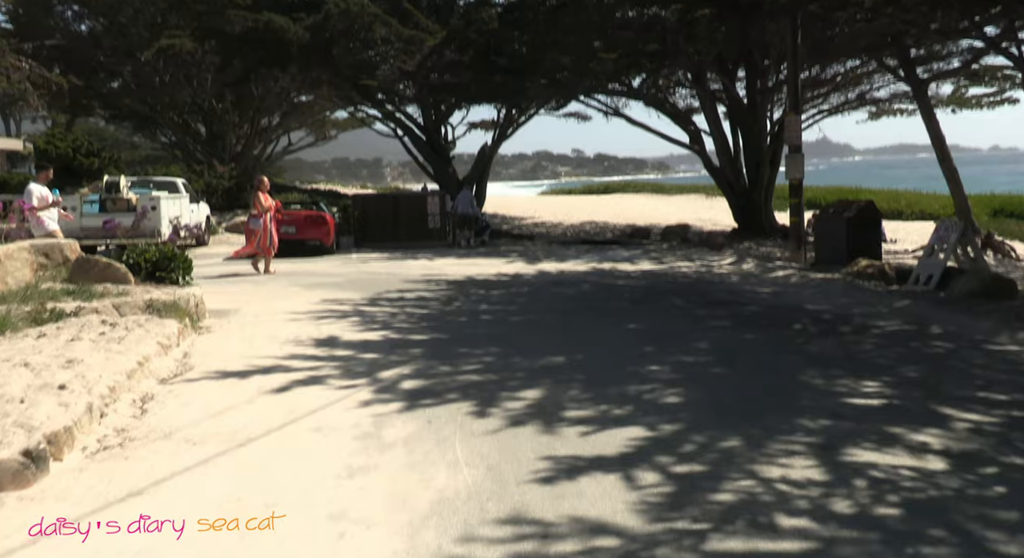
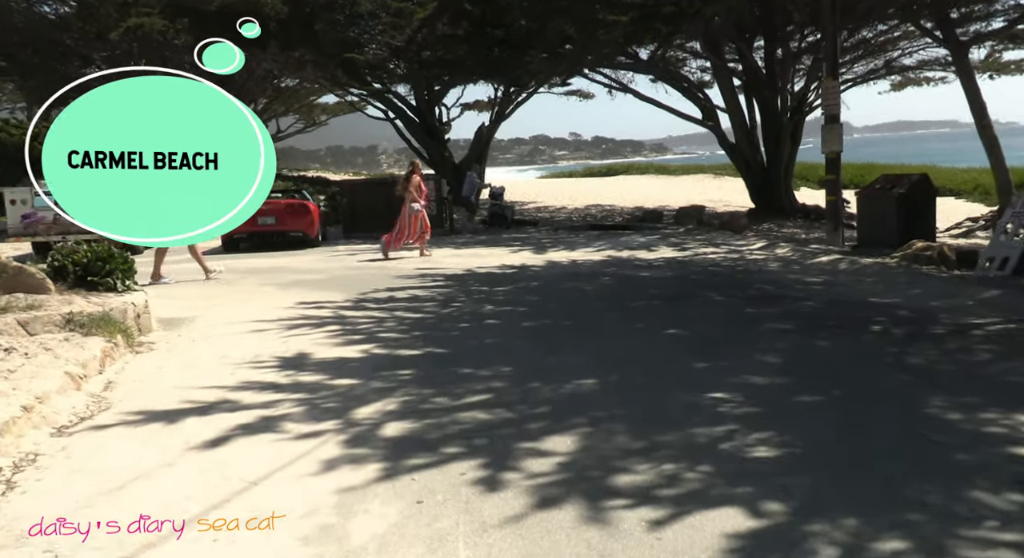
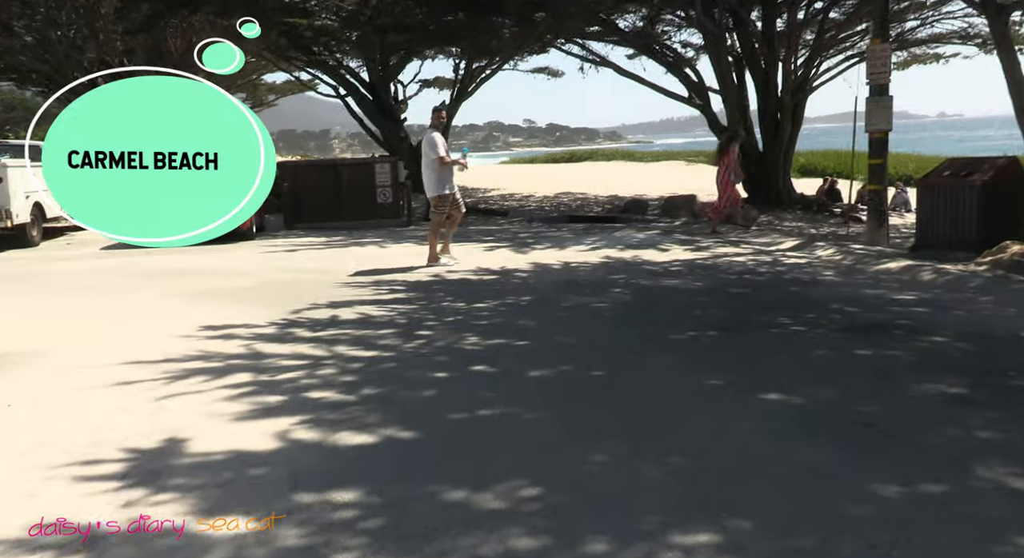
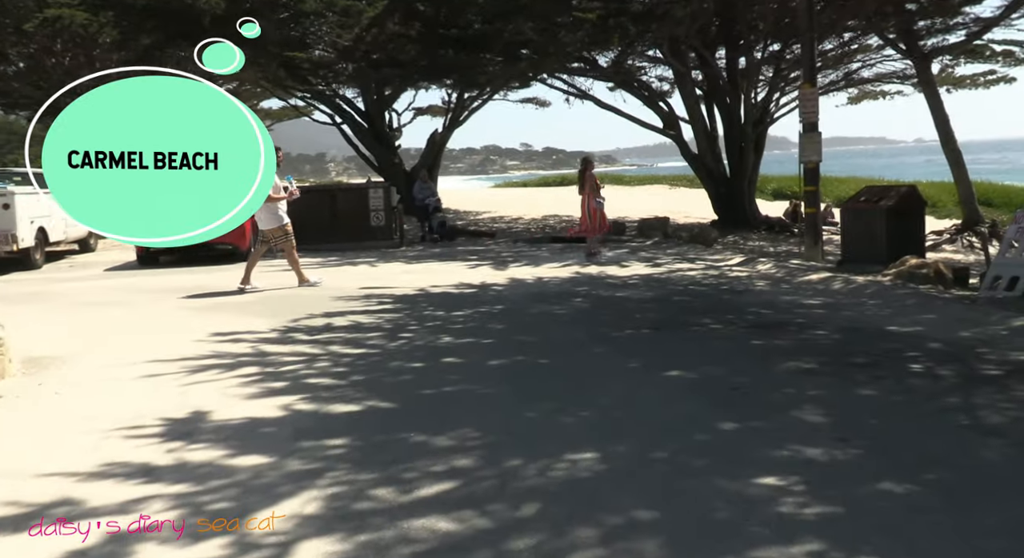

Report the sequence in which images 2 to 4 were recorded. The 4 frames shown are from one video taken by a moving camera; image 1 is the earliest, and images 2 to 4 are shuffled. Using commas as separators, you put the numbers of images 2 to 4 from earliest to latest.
2, 4, 3
